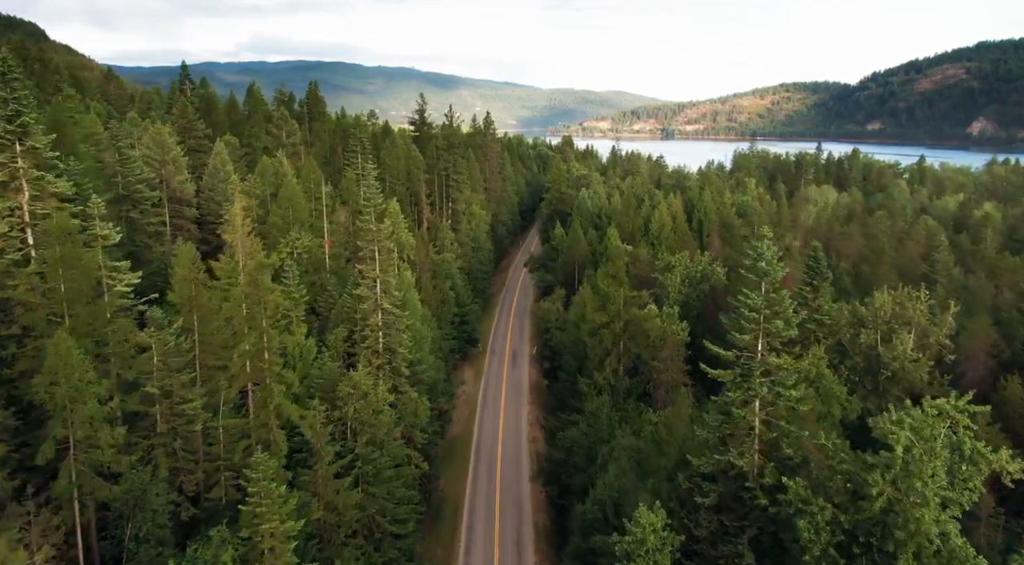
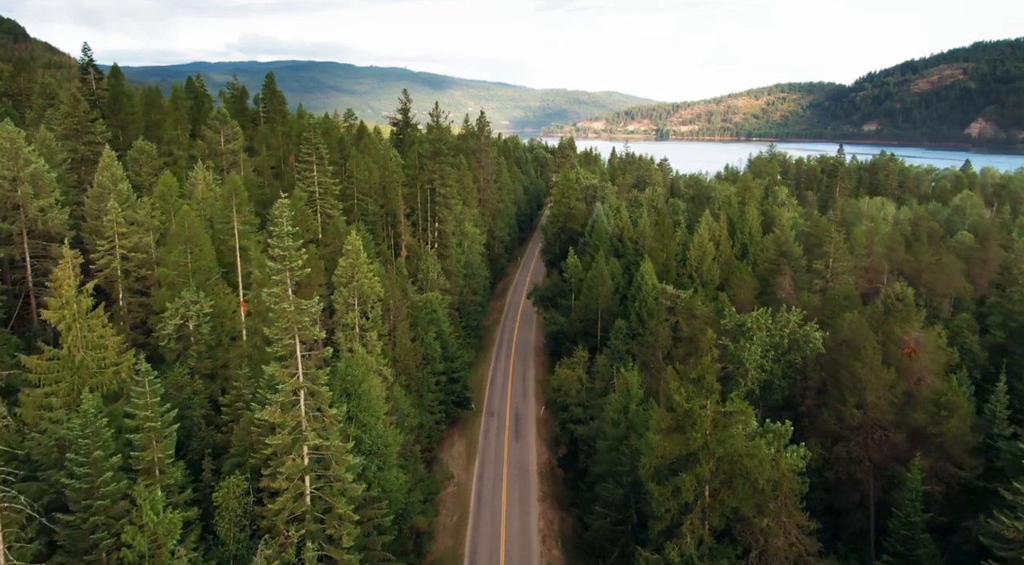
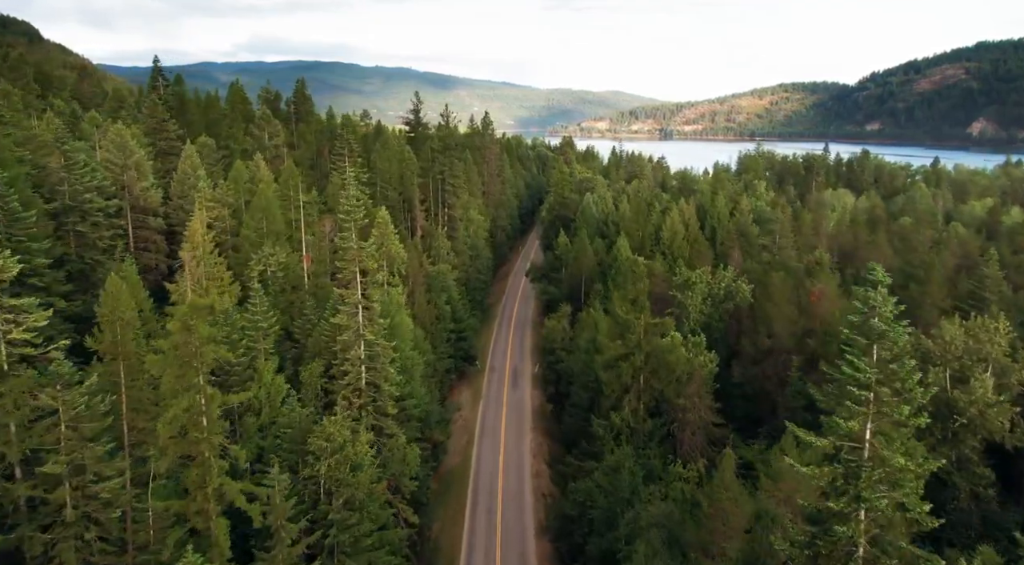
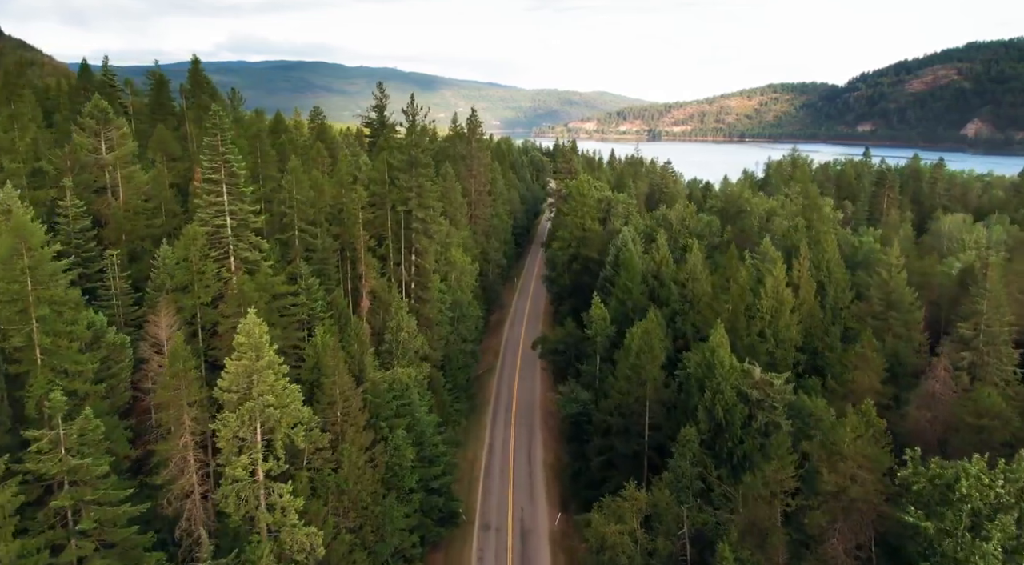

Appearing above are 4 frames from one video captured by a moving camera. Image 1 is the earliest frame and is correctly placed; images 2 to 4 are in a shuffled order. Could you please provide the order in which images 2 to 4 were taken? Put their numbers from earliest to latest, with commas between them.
3, 2, 4
